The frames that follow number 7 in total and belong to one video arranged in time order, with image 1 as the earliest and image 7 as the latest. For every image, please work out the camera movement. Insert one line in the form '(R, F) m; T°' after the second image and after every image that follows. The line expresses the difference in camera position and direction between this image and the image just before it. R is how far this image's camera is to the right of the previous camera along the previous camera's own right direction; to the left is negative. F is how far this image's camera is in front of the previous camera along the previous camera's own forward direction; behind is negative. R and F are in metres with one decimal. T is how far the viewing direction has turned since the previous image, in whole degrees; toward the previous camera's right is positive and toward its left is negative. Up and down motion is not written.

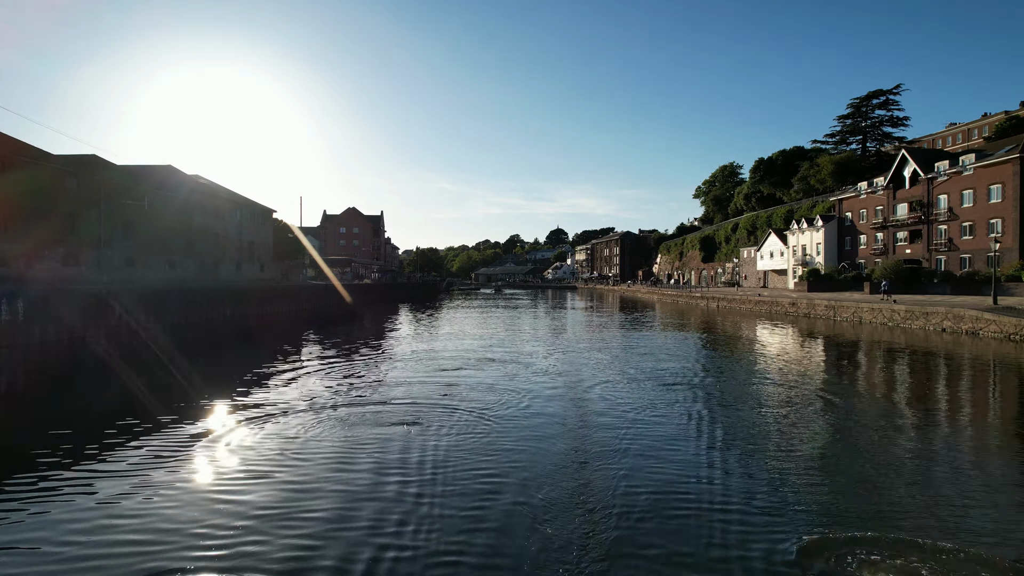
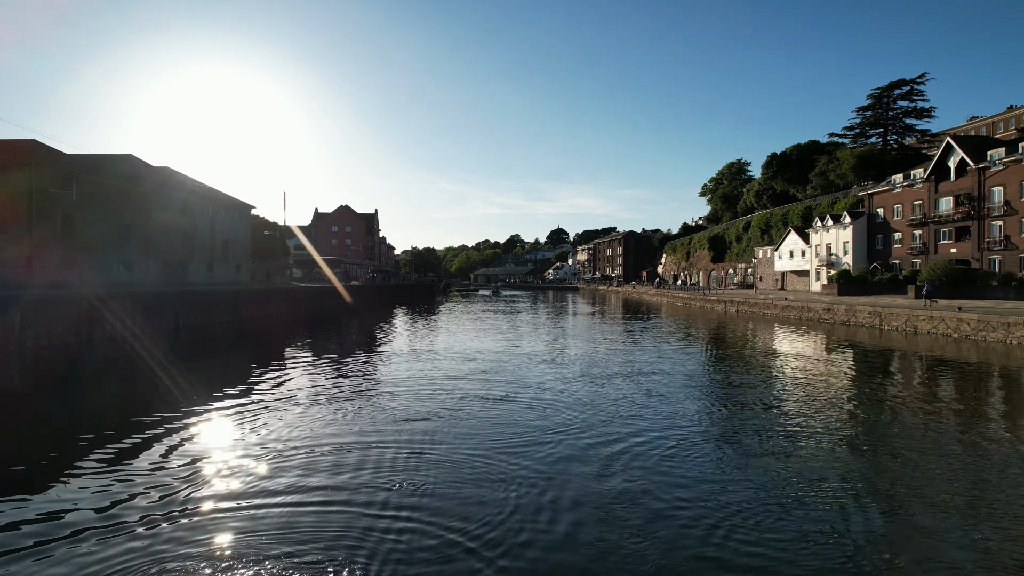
(0.0, +3.5) m; 0°
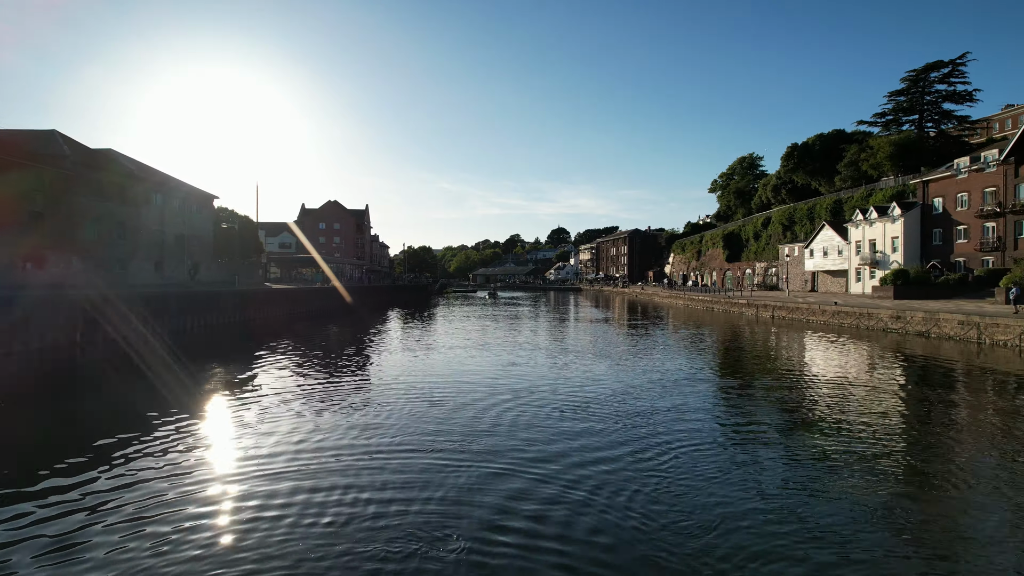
(0.0, +5.0) m; 0°
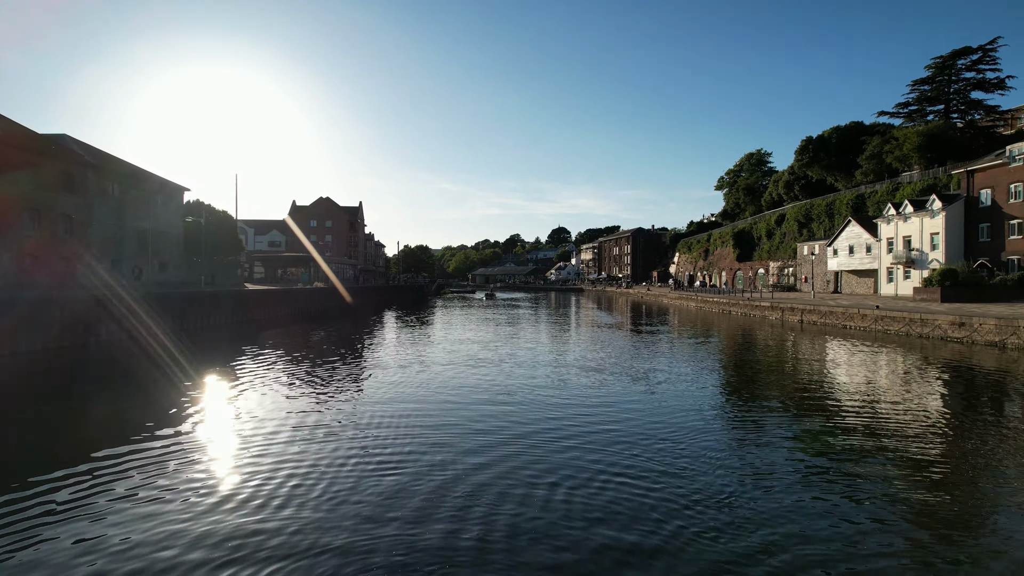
(0.0, +3.2) m; 0°
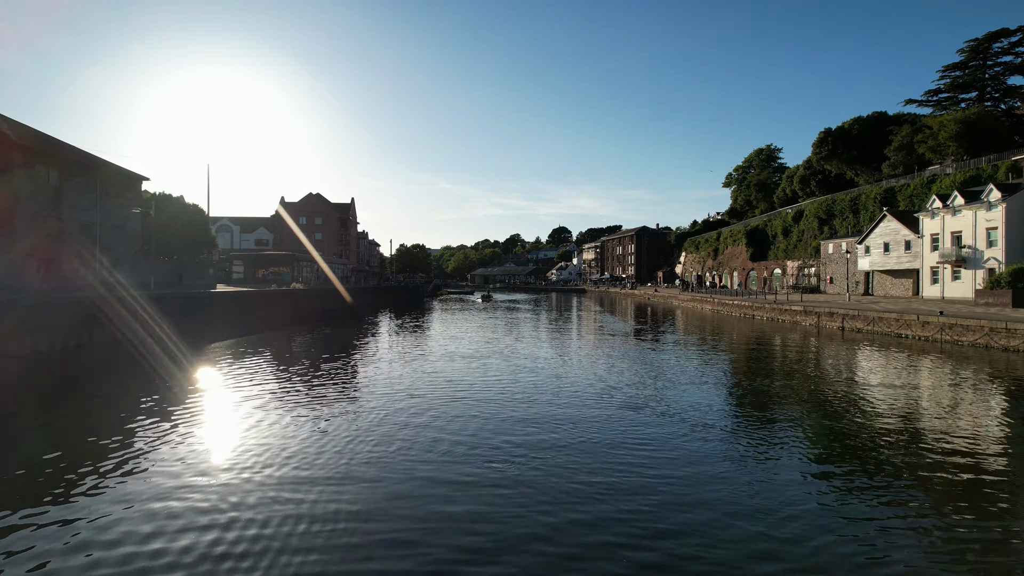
(0.0, +3.6) m; 0°
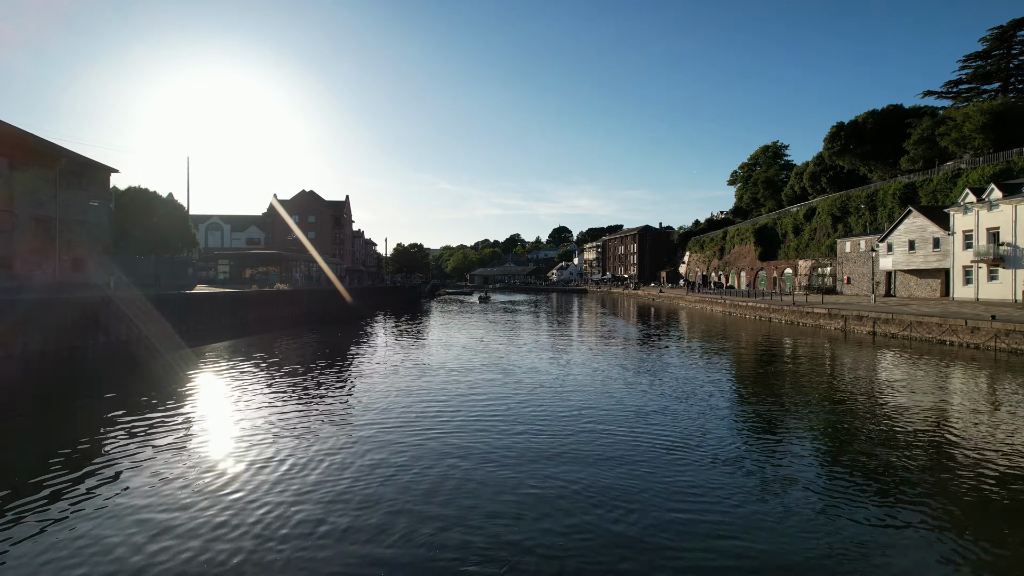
(0.0, +2.2) m; 0°
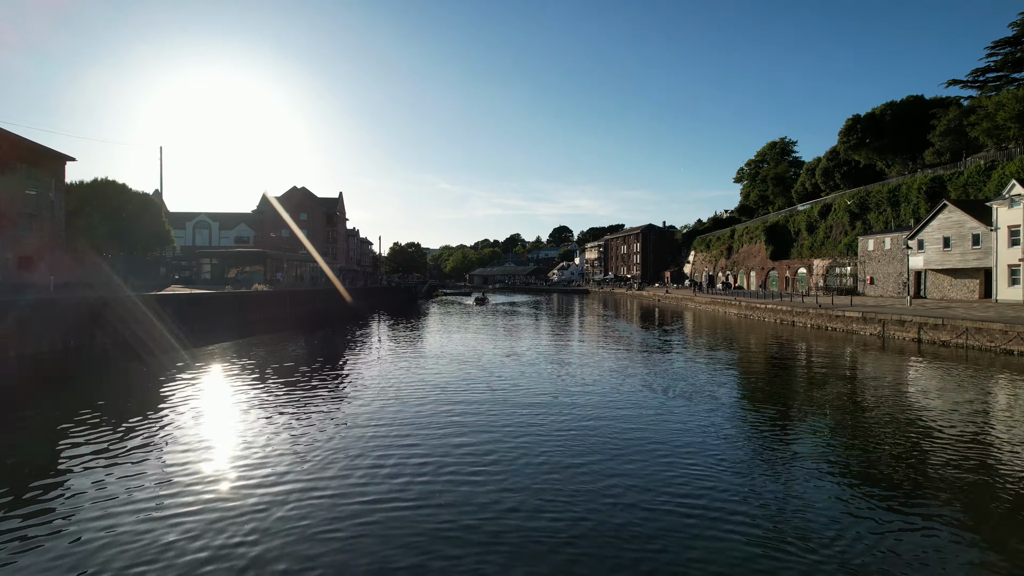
(0.0, +2.6) m; 0°
